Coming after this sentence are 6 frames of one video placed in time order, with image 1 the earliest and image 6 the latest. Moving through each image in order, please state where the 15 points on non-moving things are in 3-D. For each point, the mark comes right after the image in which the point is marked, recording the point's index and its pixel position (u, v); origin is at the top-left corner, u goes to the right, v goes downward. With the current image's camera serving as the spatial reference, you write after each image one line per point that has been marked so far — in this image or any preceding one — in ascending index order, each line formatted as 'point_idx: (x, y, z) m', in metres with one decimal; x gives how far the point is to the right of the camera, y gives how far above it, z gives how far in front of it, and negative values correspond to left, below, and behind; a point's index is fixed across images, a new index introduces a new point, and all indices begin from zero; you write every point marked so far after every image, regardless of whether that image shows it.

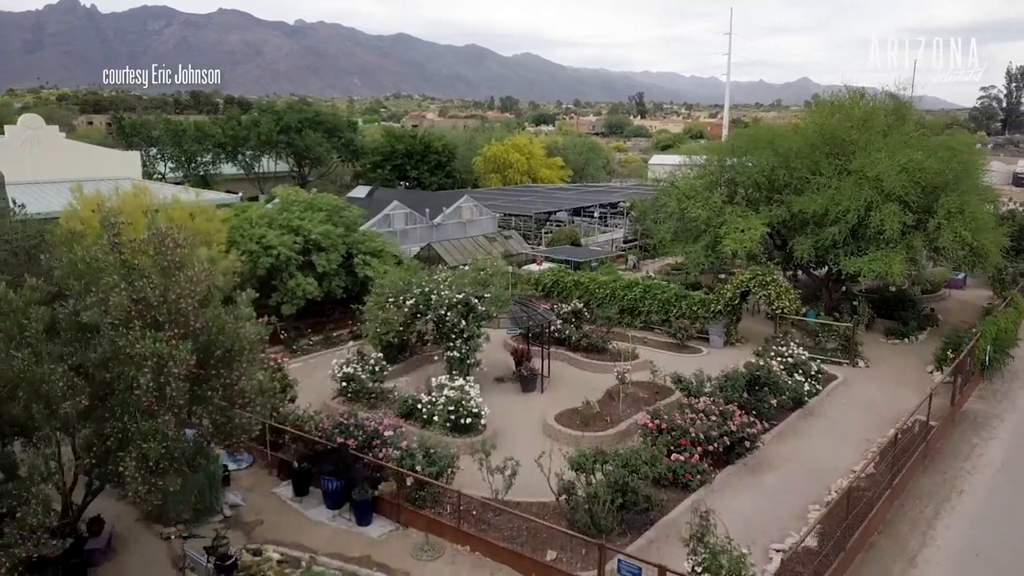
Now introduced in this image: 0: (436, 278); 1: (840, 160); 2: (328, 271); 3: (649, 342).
0: (-1.7, +0.2, +16.2) m
1: (+9.1, +3.5, +19.6) m
2: (-4.8, +0.4, +18.6) m
3: (+3.8, -1.5, +19.9) m
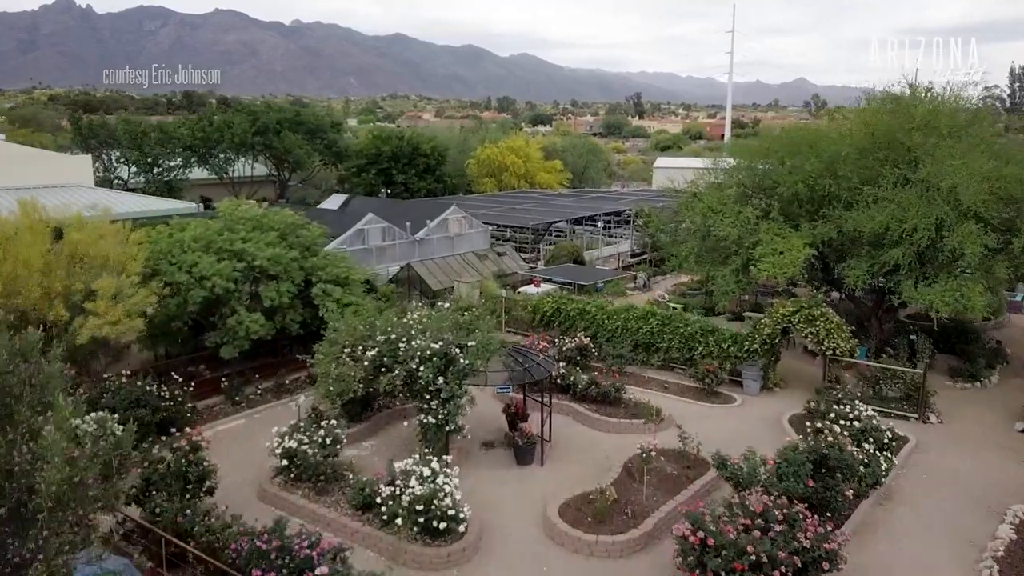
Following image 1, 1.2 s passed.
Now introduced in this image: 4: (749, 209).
0: (-1.9, -0.6, +12.8) m
1: (+8.9, +2.8, +16.3) m
2: (-5.0, -0.4, +15.2) m
3: (+3.7, -2.3, +16.6) m
4: (+5.8, +1.9, +17.5) m
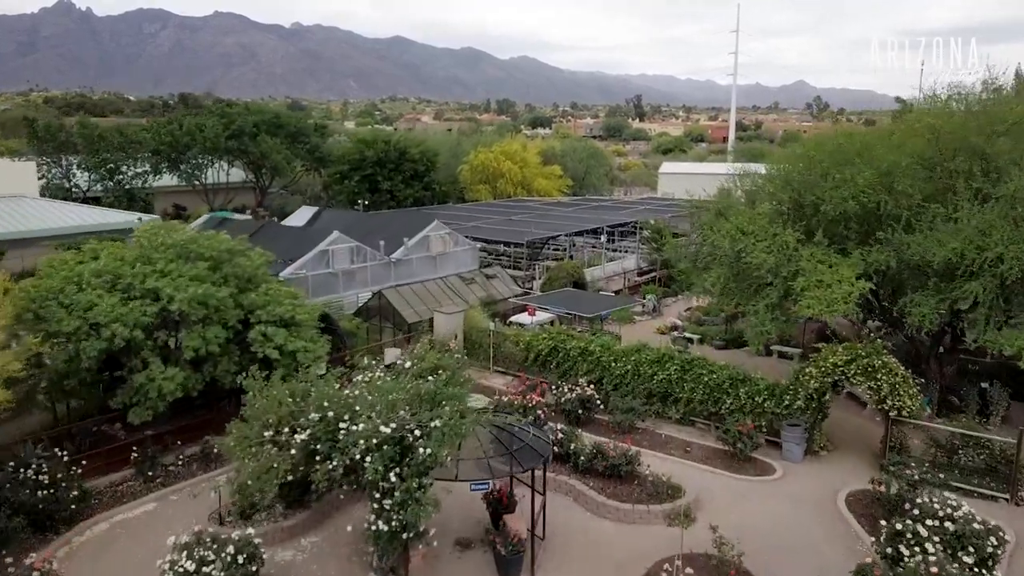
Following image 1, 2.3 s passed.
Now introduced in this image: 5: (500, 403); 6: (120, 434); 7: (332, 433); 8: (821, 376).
0: (-2.1, -1.3, +9.8) m
1: (+8.6, +2.0, +13.3) m
2: (-5.2, -1.1, +12.2) m
3: (+3.4, -3.1, +13.5) m
4: (+5.6, +1.2, +14.4) m
5: (-0.2, -2.2, +13.4) m
6: (-6.9, -2.6, +12.5) m
7: (-2.2, -1.8, +8.9) m
8: (+5.5, -1.6, +12.7) m
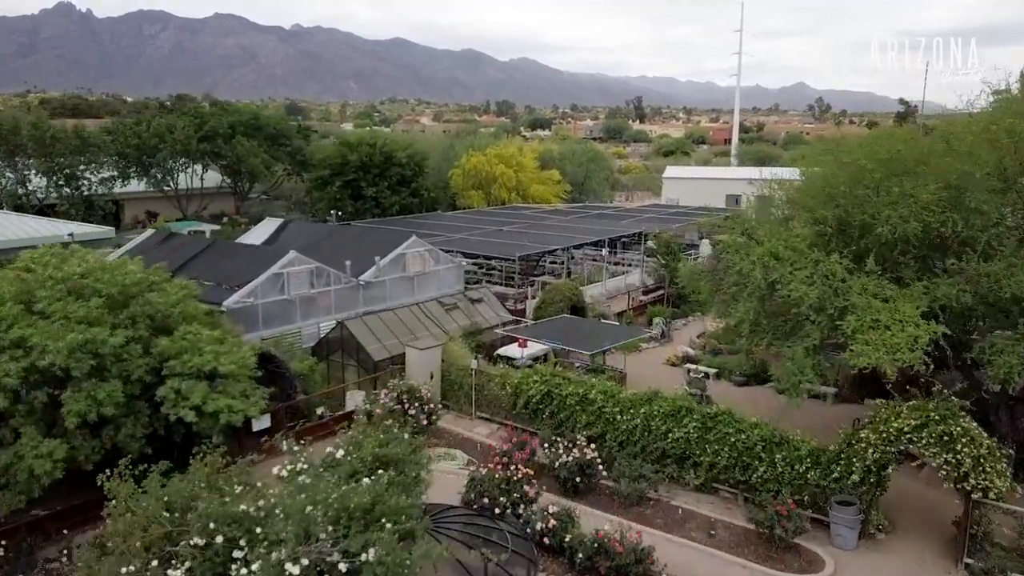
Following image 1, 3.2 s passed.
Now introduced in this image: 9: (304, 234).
0: (-2.4, -1.9, +7.1) m
1: (+8.4, +1.4, +10.6) m
2: (-5.5, -1.8, +9.5) m
3: (+3.1, -3.7, +10.9) m
4: (+5.3, +0.5, +11.8) m
5: (-0.5, -2.8, +10.7) m
6: (-7.2, -3.2, +9.9) m
7: (-2.5, -2.4, +6.2) m
8: (+5.2, -2.2, +10.1) m
9: (-5.7, +1.5, +19.8) m
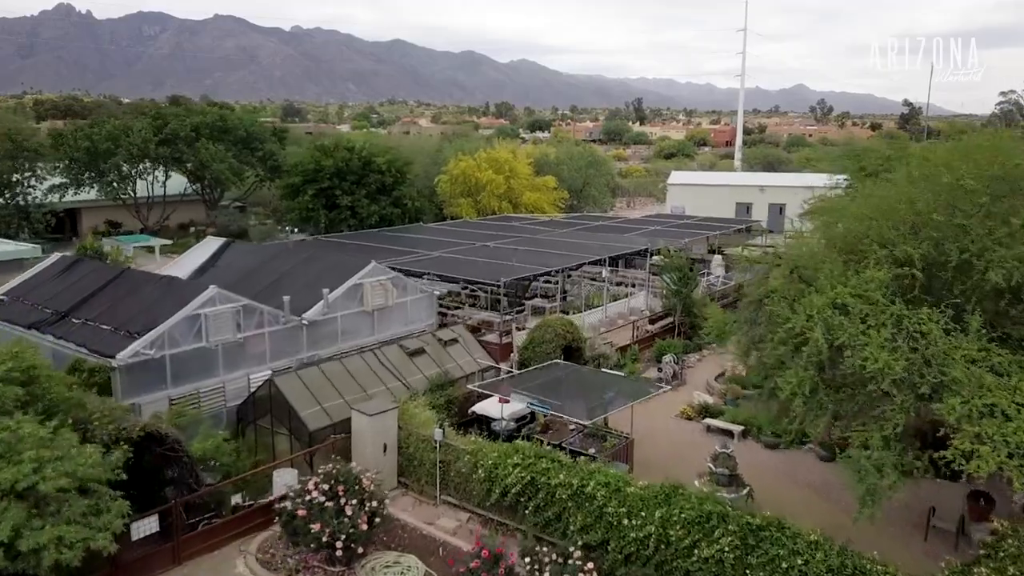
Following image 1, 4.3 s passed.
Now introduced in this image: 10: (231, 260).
0: (-2.8, -2.7, +3.9) m
1: (+8.0, +0.6, +7.4) m
2: (-5.9, -2.5, +6.3) m
3: (+2.7, -4.5, +7.7) m
4: (+4.9, -0.3, +8.6) m
5: (-0.9, -3.6, +7.5) m
6: (-7.6, -4.0, +6.7) m
7: (-2.9, -3.2, +3.0) m
8: (+4.8, -3.0, +6.8) m
9: (-6.1, +0.8, +16.6) m
10: (-6.7, +1.0, +17.3) m
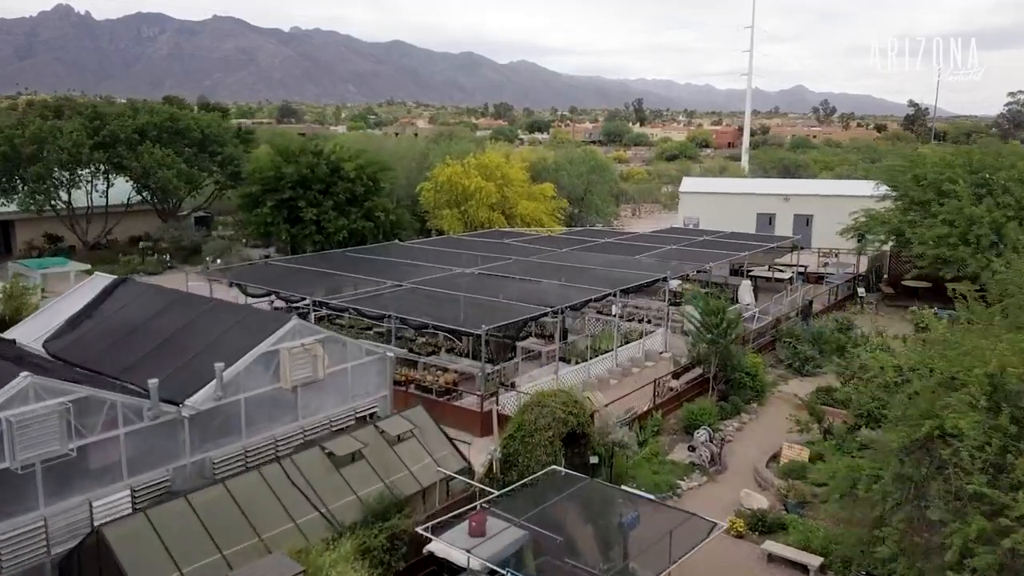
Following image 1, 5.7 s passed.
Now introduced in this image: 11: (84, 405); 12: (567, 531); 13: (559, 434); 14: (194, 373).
0: (-3.1, -3.7, -0.5) m
1: (+7.7, -0.4, +3.1) m
2: (-6.2, -3.5, +2.0) m
3: (+2.4, -5.5, +3.3) m
4: (+4.6, -1.3, +4.2) m
5: (-1.2, -4.6, +3.2) m
6: (-7.9, -4.9, +2.3) m
7: (-3.2, -4.2, -1.3) m
8: (+4.5, -4.0, +2.5) m
9: (-6.4, -0.2, +12.3) m
10: (-7.0, 0.0, +12.9) m
11: (-5.0, -1.4, +8.3) m
12: (+0.7, -2.8, +8.9) m
13: (+0.7, -2.2, +10.9) m
14: (-4.4, -1.1, +9.9) m
